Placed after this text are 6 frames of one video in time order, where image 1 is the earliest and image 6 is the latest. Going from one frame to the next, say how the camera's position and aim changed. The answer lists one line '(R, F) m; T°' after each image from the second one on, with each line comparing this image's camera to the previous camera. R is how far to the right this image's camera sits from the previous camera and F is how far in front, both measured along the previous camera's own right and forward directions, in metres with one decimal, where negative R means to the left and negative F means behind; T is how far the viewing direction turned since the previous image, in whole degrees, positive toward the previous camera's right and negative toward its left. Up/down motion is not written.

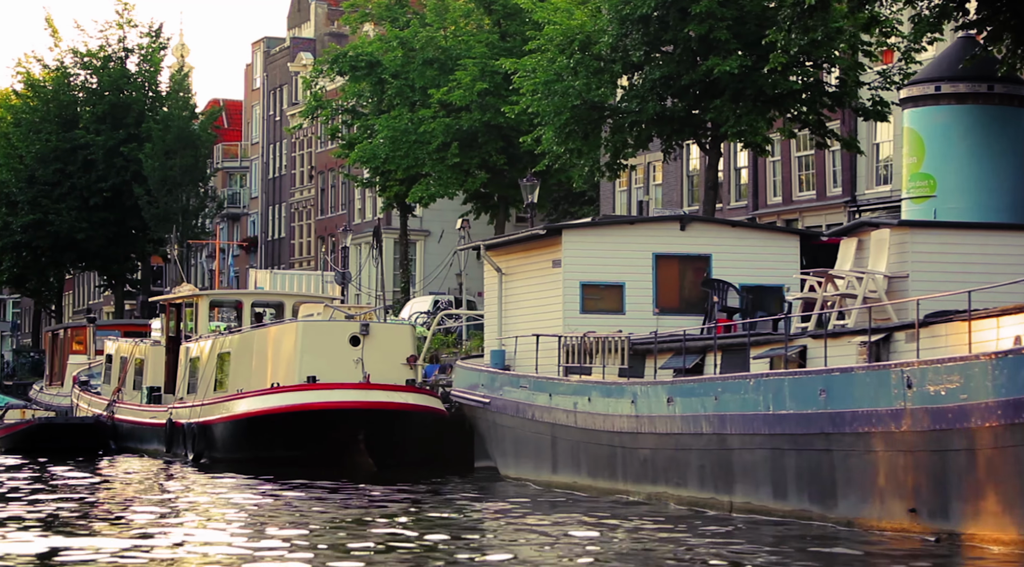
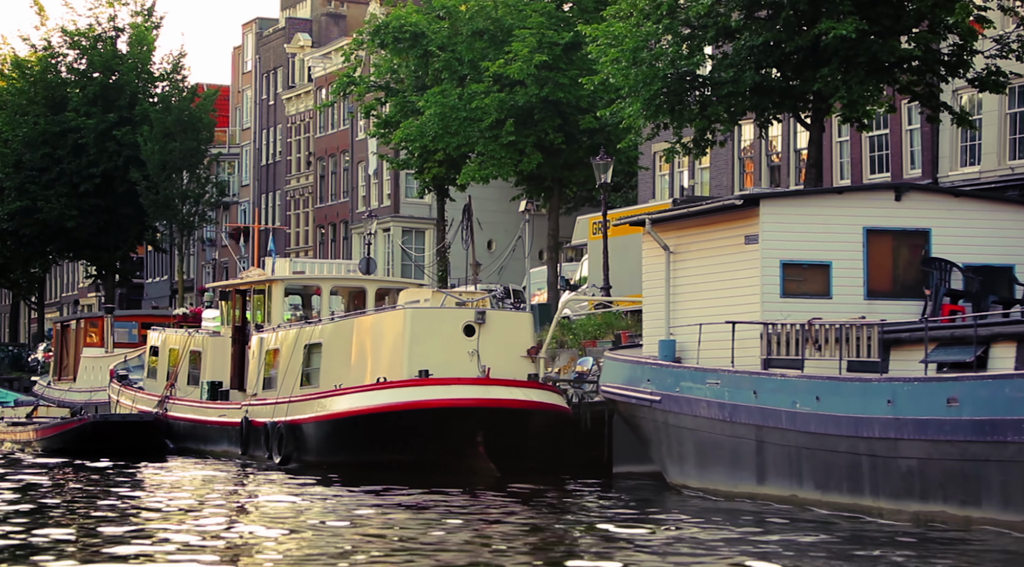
(-2.6, +3.2) m; +1°
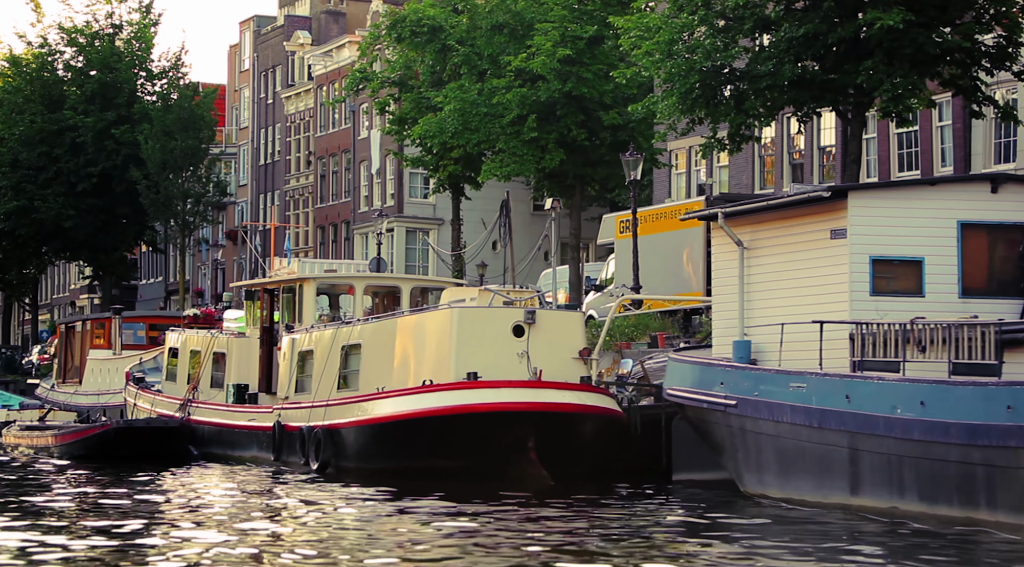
(-0.9, +1.1) m; 0°
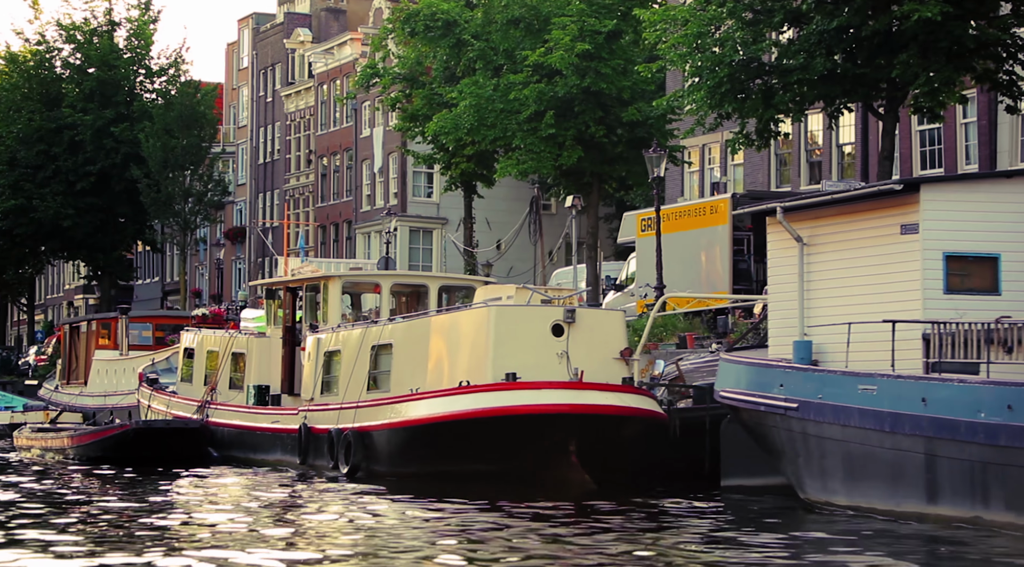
(-0.7, +0.8) m; 0°
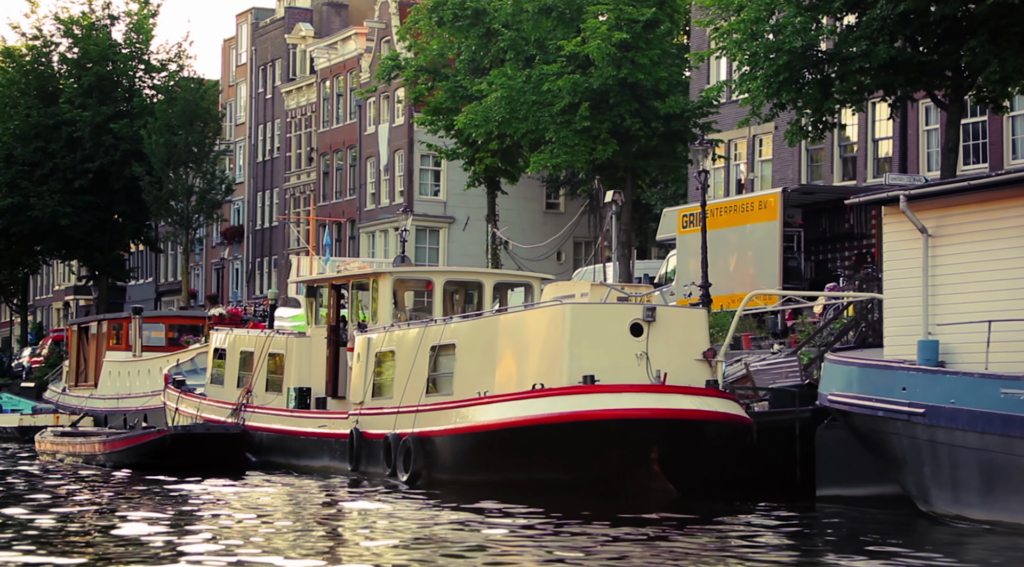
(-1.2, +1.6) m; +1°
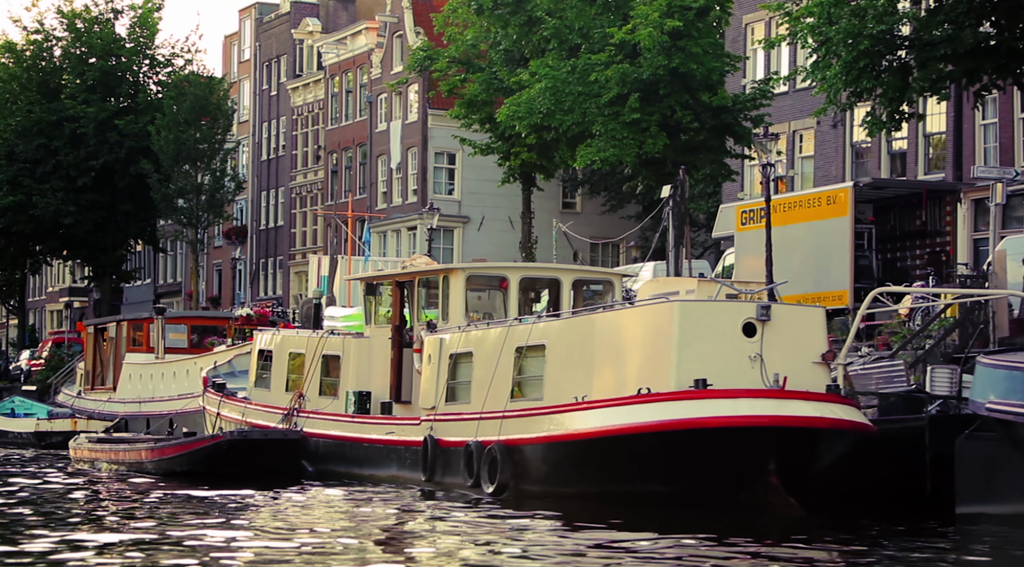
(-1.4, +1.8) m; +1°
